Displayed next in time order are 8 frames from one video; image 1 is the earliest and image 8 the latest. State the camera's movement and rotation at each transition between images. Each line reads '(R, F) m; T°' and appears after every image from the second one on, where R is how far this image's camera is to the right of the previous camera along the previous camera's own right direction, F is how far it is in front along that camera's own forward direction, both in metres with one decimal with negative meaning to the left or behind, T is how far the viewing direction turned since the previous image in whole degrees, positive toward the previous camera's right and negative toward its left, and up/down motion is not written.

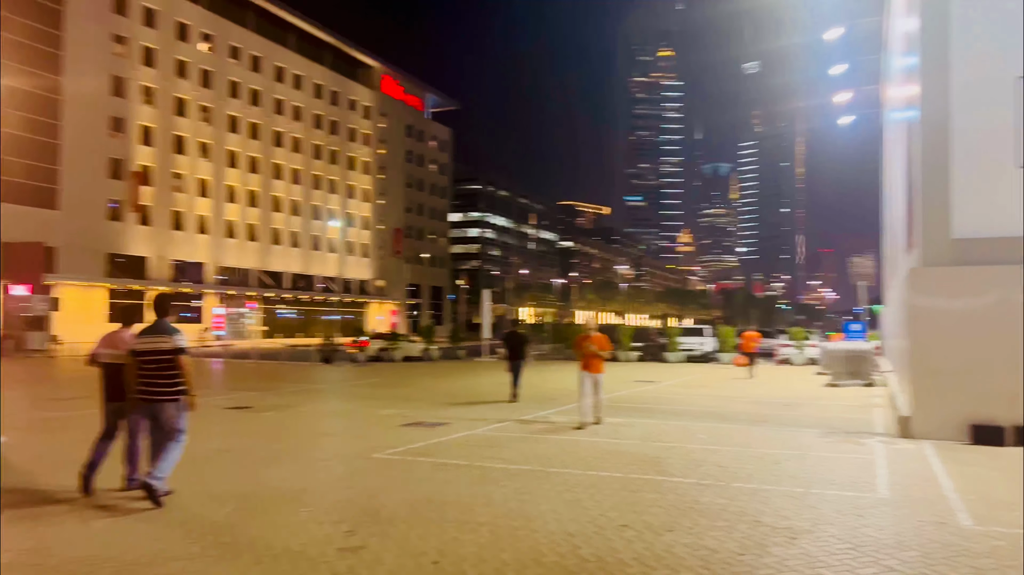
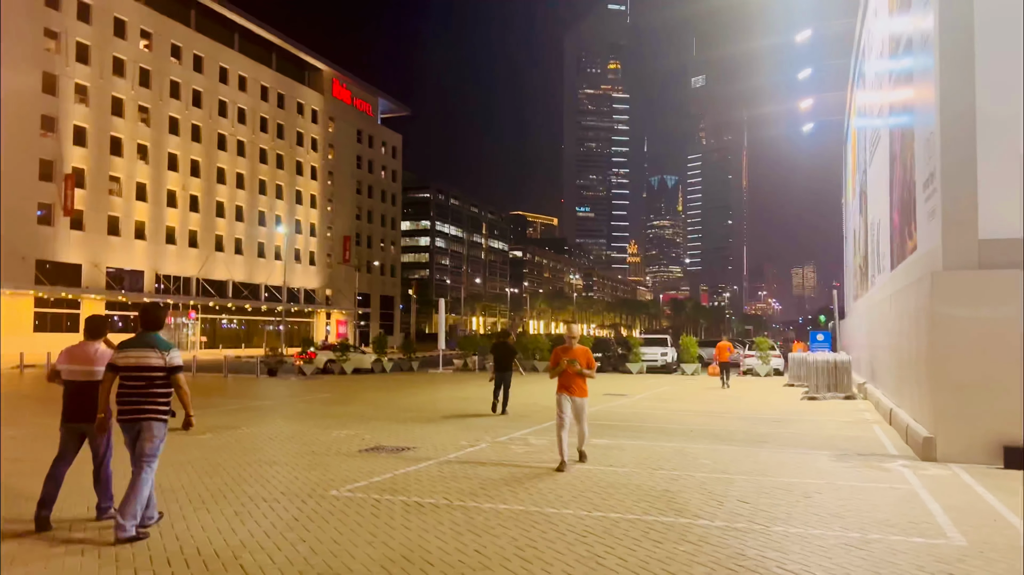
(-0.3, +1.3) m; +4°
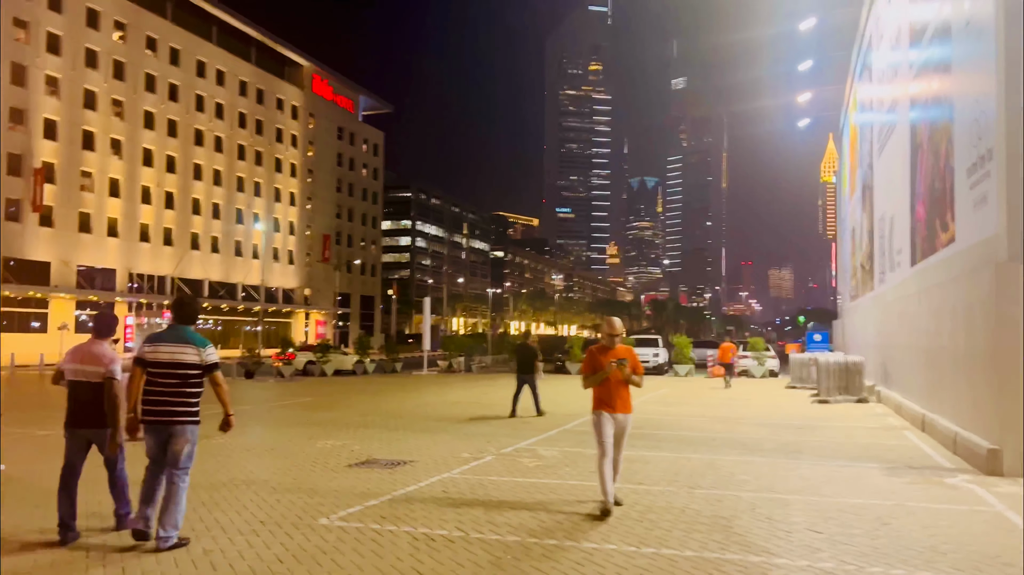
(-0.3, +1.1) m; +2°
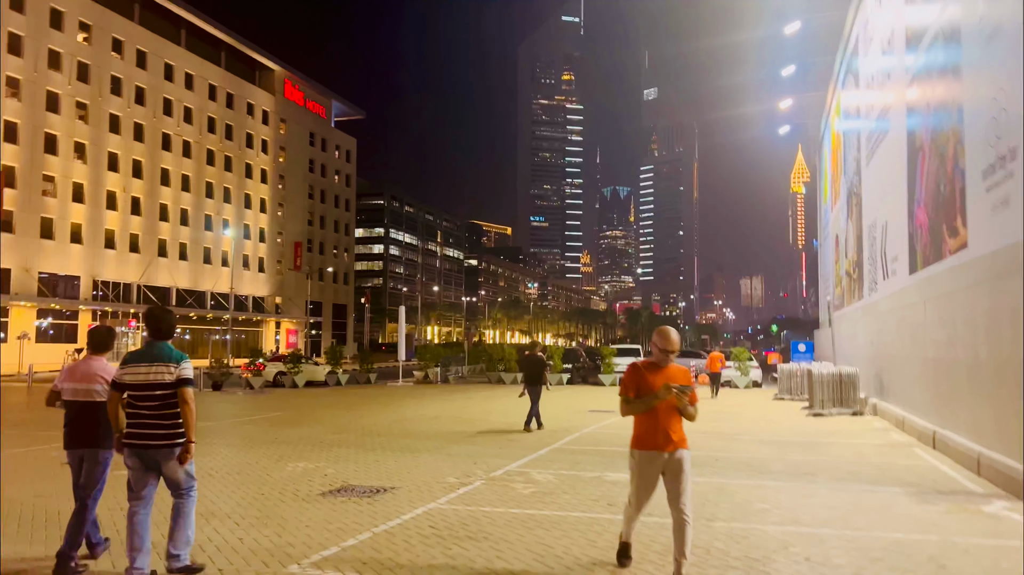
(-0.2, +0.8) m; +2°
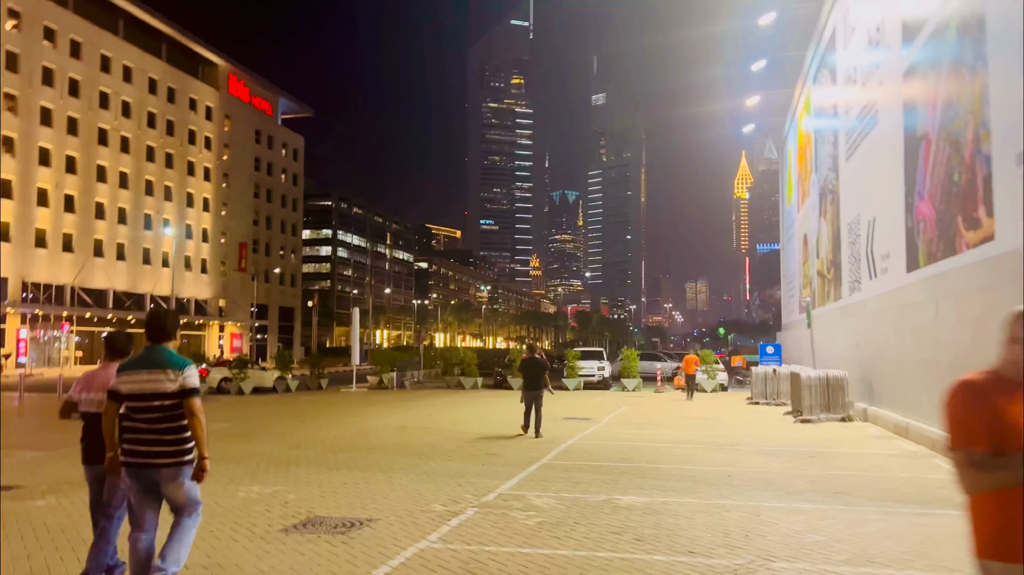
(-0.4, +1.3) m; +4°
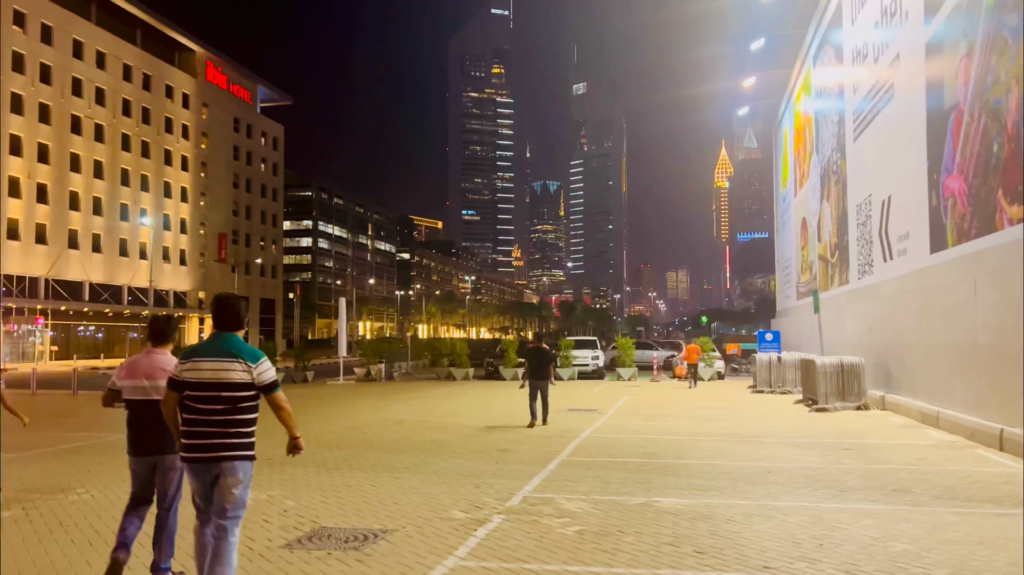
(-0.4, +0.8) m; +1°
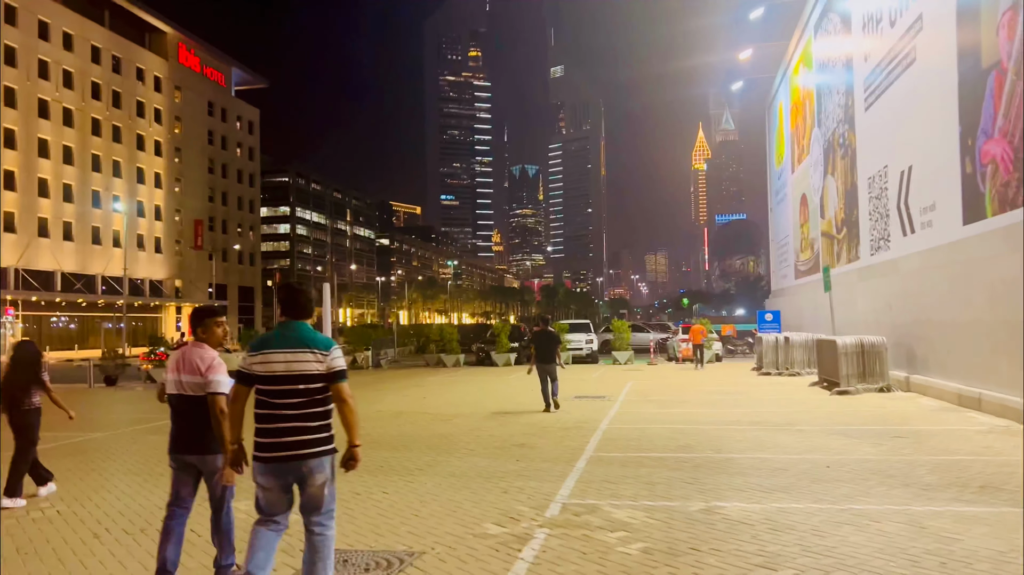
(-0.4, +1.0) m; +1°
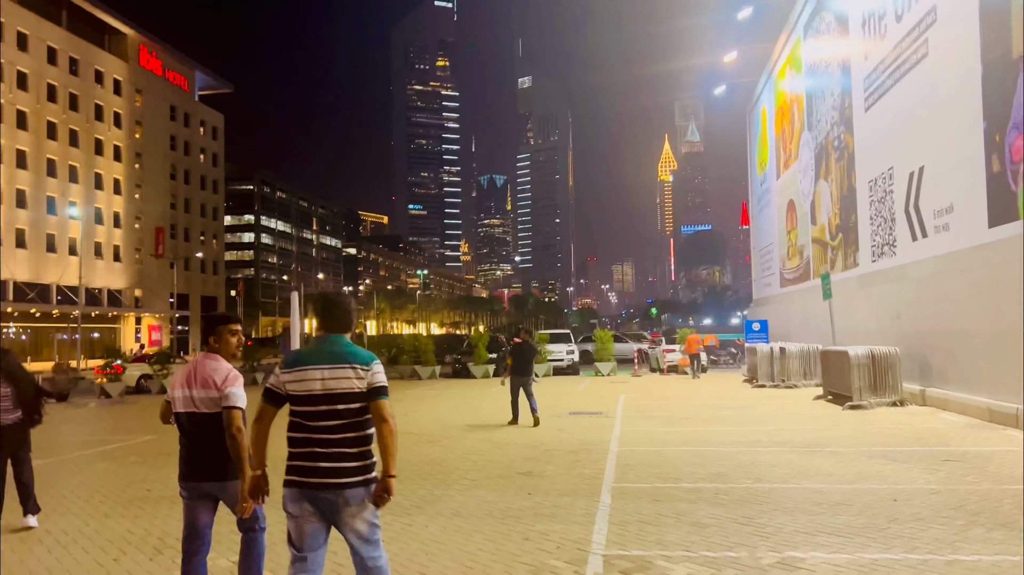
(-0.4, +1.1) m; +2°
